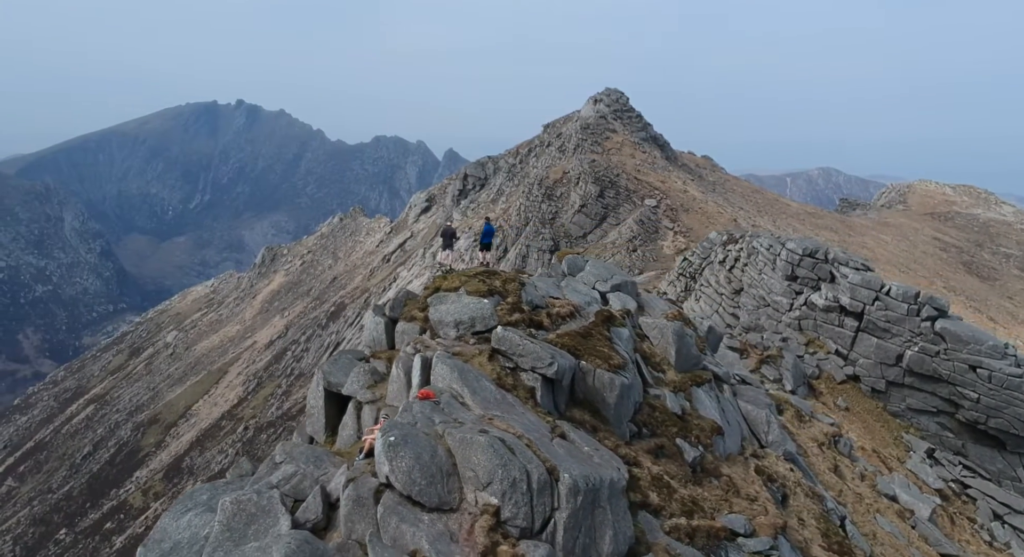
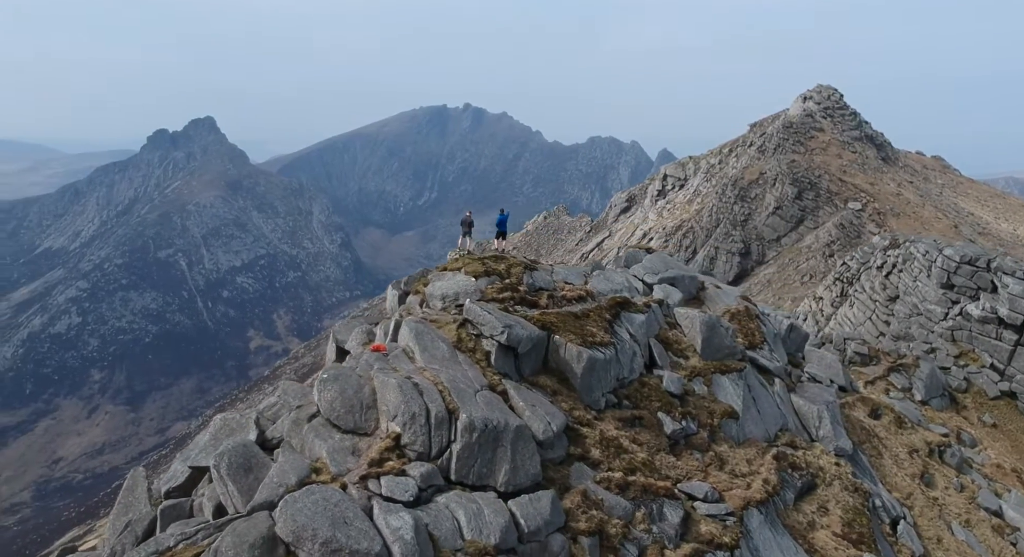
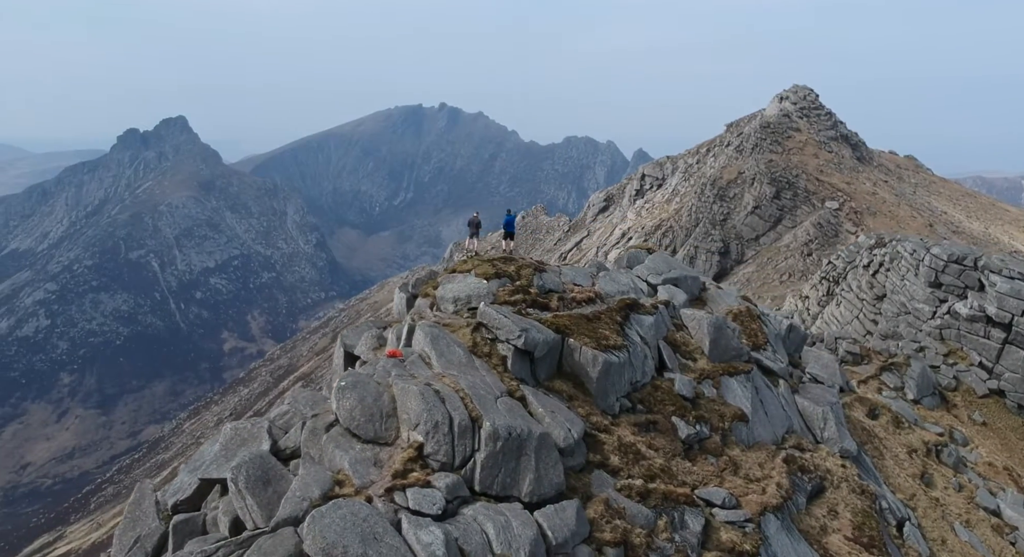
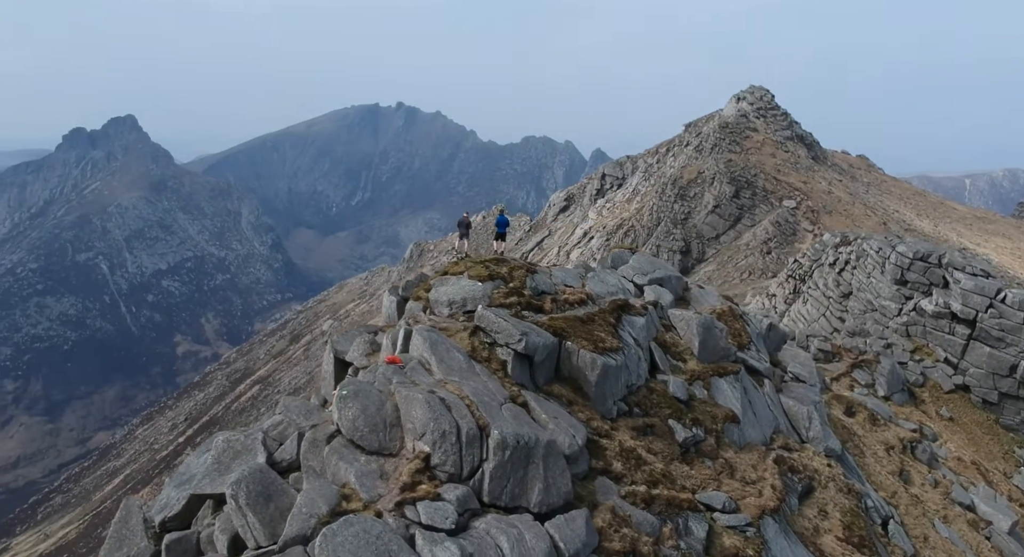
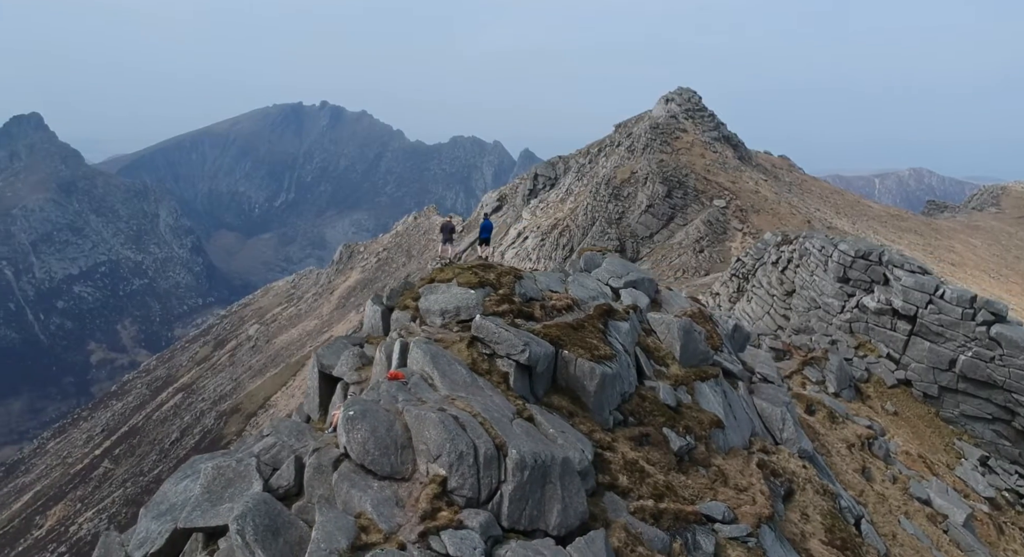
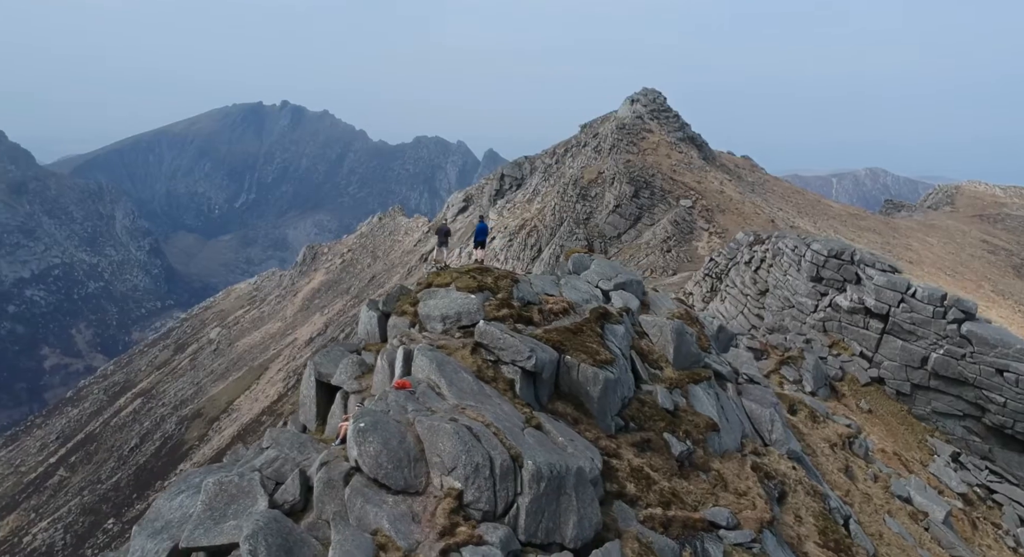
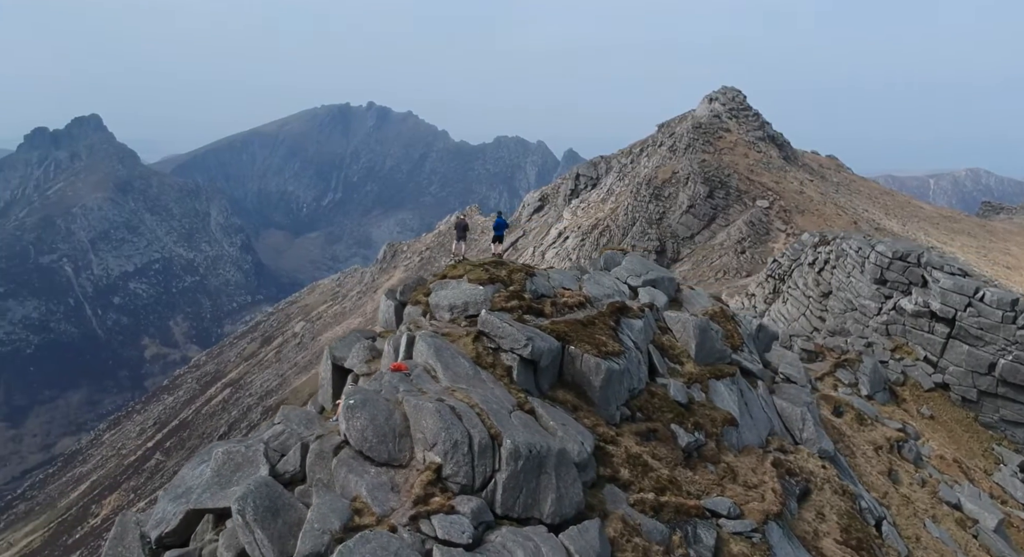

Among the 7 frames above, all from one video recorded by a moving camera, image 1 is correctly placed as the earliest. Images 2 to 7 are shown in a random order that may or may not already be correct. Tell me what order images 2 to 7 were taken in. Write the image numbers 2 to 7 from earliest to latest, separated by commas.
6, 5, 7, 4, 3, 2
